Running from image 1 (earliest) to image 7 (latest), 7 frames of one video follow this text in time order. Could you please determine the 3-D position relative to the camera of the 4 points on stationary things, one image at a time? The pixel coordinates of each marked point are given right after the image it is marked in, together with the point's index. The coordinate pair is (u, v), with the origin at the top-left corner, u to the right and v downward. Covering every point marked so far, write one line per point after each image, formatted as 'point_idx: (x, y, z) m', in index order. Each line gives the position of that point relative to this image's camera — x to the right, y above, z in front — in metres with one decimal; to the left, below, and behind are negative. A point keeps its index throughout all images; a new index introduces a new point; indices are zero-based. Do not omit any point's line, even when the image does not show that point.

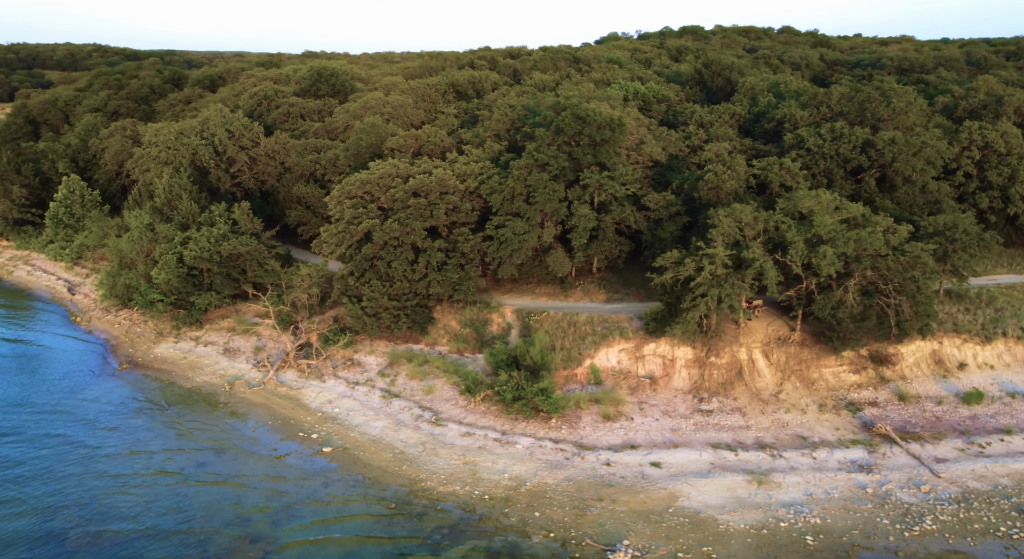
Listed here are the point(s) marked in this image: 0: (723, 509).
0: (+5.2, -5.8, +15.4) m
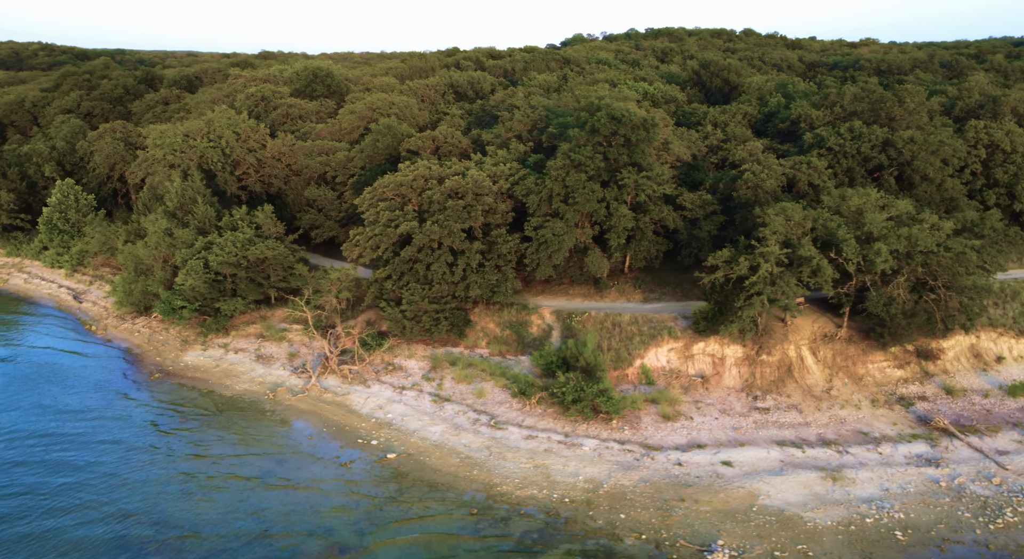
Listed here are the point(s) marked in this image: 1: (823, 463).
0: (+7.3, -5.7, +15.4) m
1: (+8.8, -5.2, +17.6) m
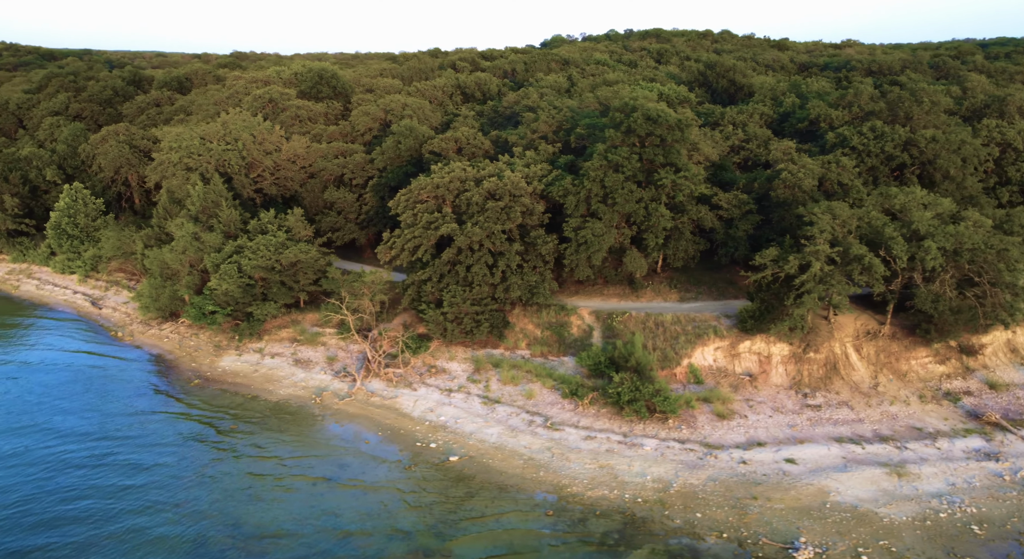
0: (+9.2, -5.7, +15.6) m
1: (+10.6, -5.2, +17.7) m
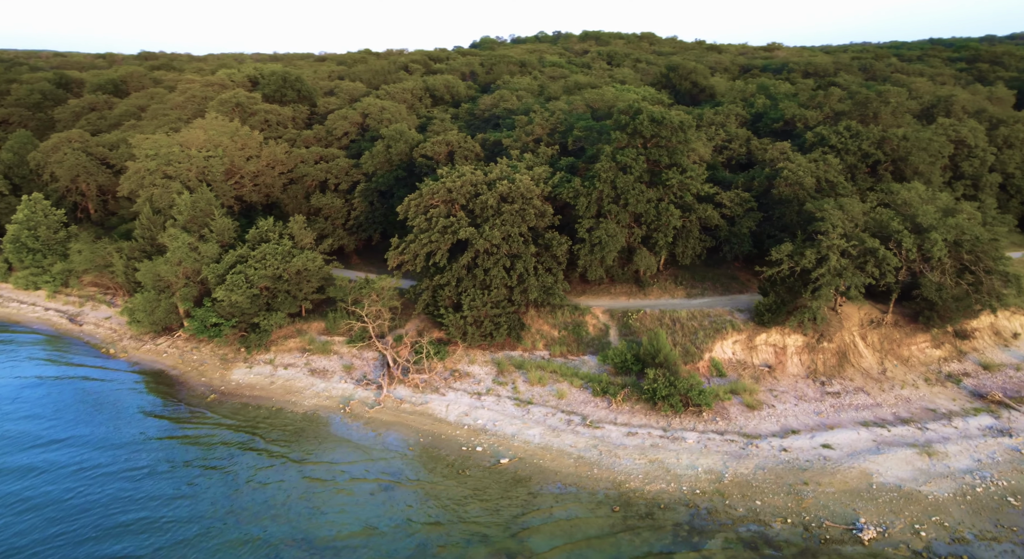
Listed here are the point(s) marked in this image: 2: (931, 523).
0: (+10.9, -5.4, +16.6) m
1: (+12.1, -4.9, +18.8) m
2: (+10.1, -5.9, +14.9) m
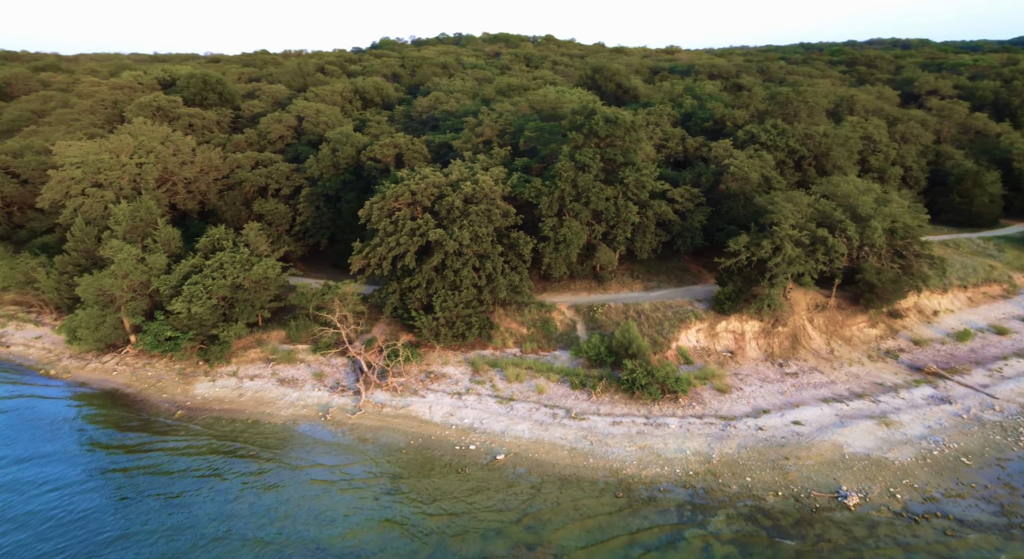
0: (+10.9, -5.0, +18.1) m
1: (+11.8, -4.4, +20.5) m
2: (+10.3, -5.4, +16.4) m
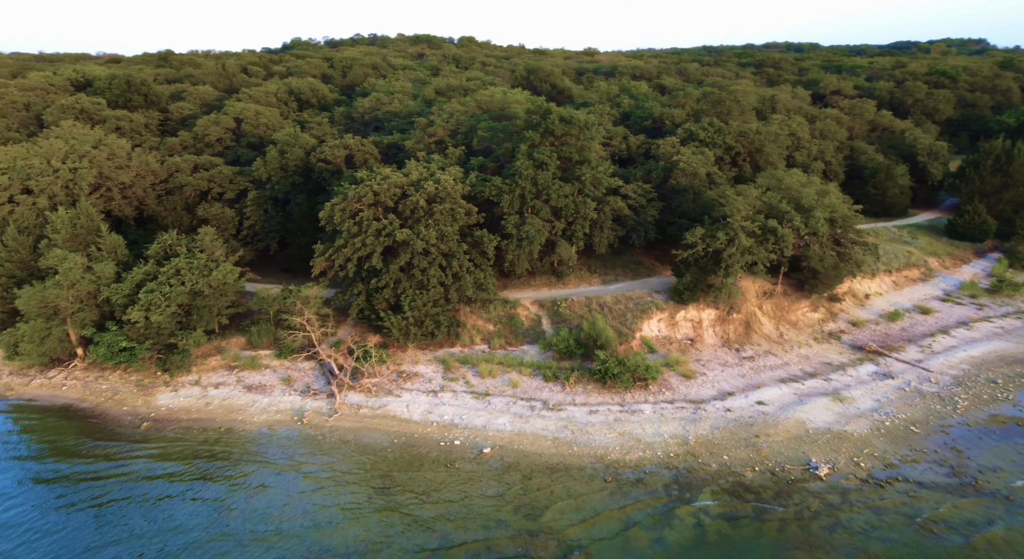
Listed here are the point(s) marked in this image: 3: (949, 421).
0: (+10.4, -4.5, +19.6) m
1: (+11.0, -3.9, +22.1) m
2: (+10.0, -5.0, +17.8) m
3: (+13.8, -4.4, +19.6) m
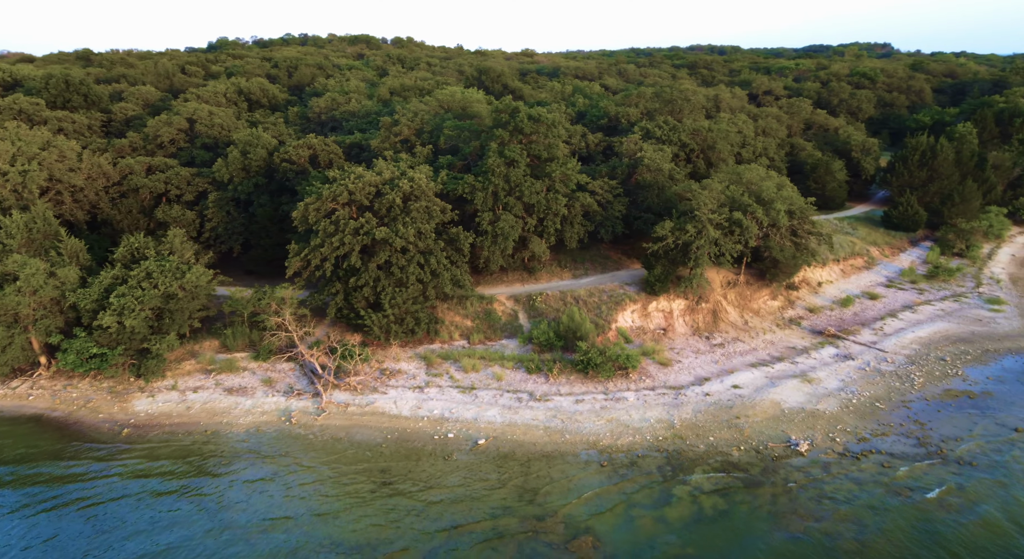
0: (+10.1, -4.0, +20.9) m
1: (+10.5, -3.4, +23.4) m
2: (+9.9, -4.5, +19.1) m
3: (+13.4, -3.9, +21.2) m
